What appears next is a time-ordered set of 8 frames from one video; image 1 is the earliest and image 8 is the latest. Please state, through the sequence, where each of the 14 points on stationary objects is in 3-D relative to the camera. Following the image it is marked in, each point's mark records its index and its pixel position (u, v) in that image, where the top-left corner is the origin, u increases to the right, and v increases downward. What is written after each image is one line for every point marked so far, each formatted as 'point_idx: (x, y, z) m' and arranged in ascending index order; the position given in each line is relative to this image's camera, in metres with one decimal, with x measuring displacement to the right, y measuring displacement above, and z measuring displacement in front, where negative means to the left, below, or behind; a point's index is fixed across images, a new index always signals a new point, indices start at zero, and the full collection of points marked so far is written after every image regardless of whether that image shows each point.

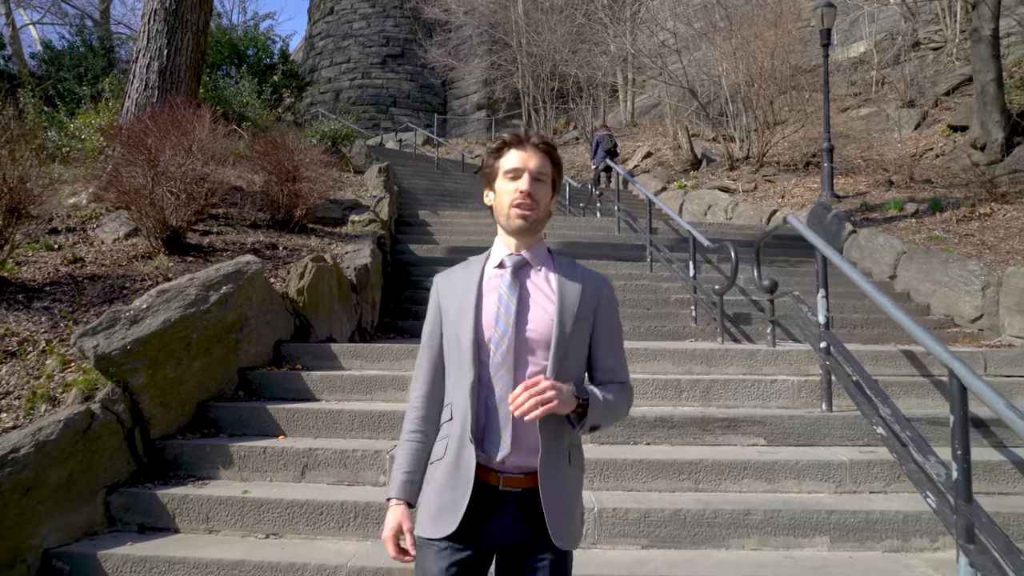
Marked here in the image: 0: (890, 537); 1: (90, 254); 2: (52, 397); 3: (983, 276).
0: (+1.6, -1.0, +3.0) m
1: (-3.2, +0.3, +5.5) m
2: (-2.1, -0.5, +3.4) m
3: (+4.6, +0.1, +7.1) m
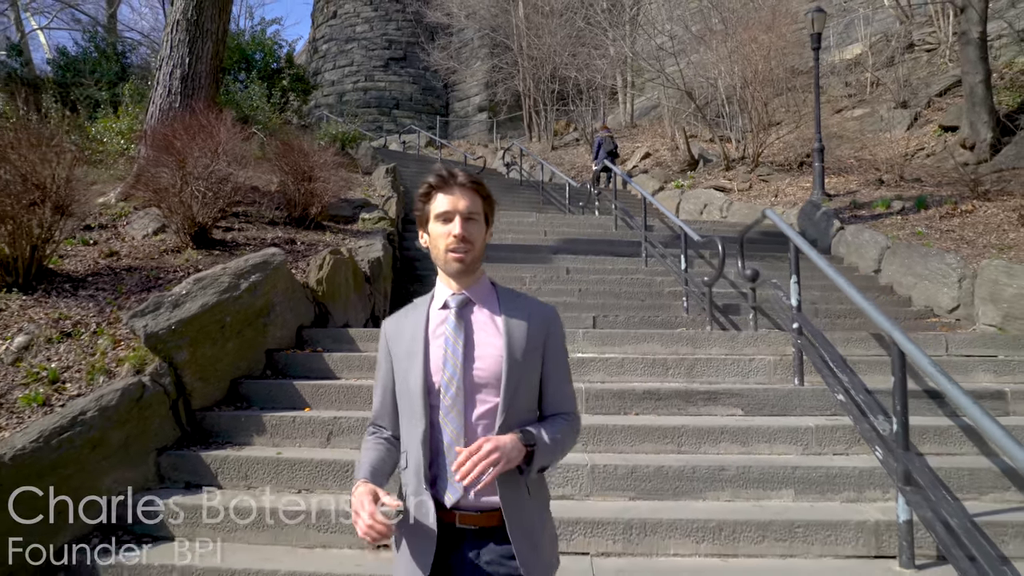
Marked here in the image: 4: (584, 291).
0: (+1.6, -0.9, +3.4) m
1: (-3.2, +0.3, +5.9) m
2: (-2.1, -0.4, +3.8) m
3: (+4.7, +0.2, +7.5) m
4: (+0.7, 0.0, +7.3) m
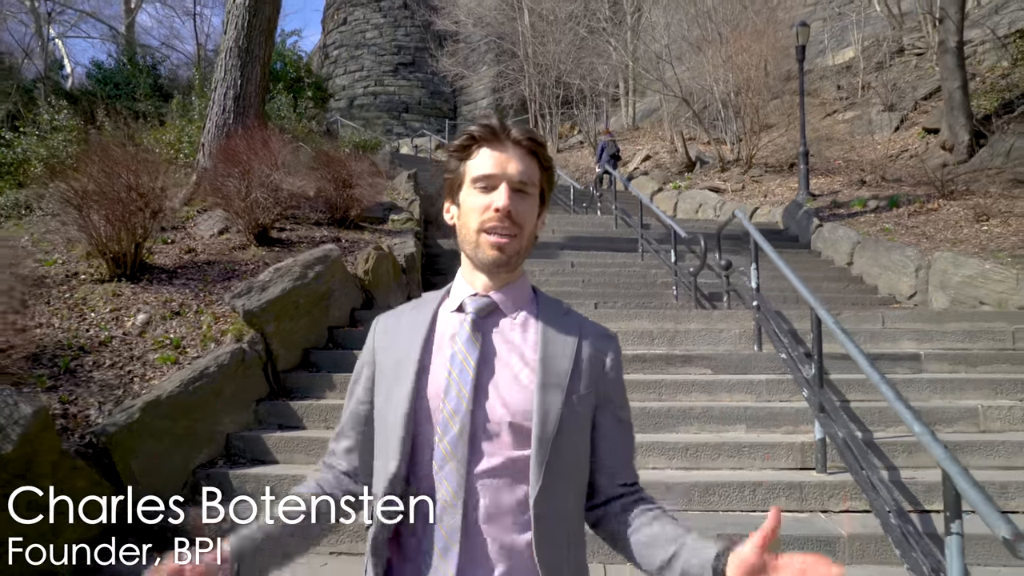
0: (+1.7, -0.8, +4.5) m
1: (-3.0, +0.4, +7.0) m
2: (-2.0, -0.3, +4.9) m
3: (+4.8, +0.3, +8.6) m
4: (+0.9, +0.1, +8.4) m
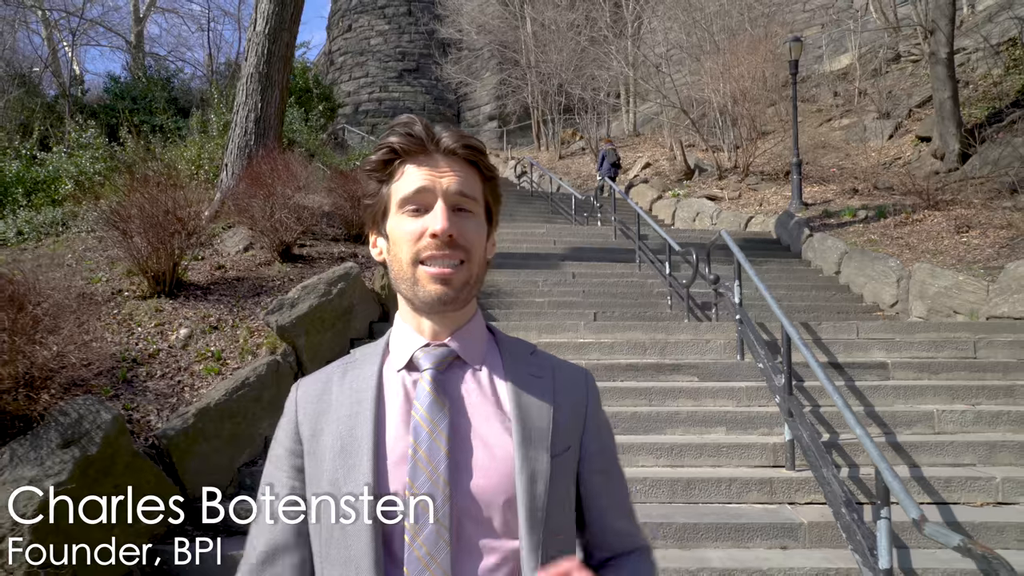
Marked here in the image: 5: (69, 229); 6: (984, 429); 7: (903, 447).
0: (+1.7, -1.0, +5.0) m
1: (-3.0, +0.3, +7.6) m
2: (-2.0, -0.5, +5.5) m
3: (+4.9, +0.2, +9.1) m
4: (+0.9, 0.0, +9.0) m
5: (-5.4, +0.7, +8.9) m
6: (+3.2, -1.0, +5.0) m
7: (+2.5, -1.0, +4.6) m
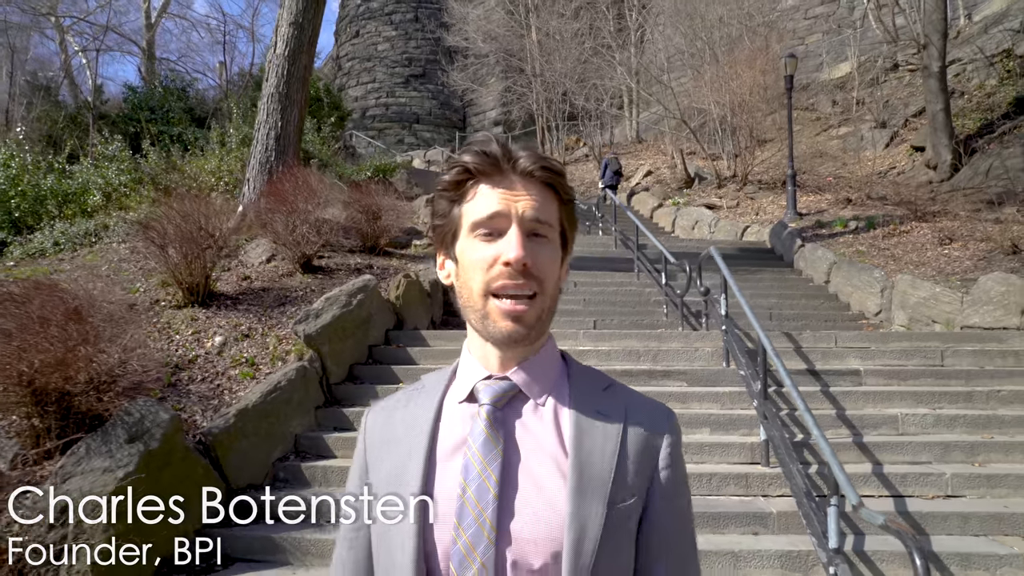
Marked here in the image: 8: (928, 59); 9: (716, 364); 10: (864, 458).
0: (+1.8, -1.1, +5.6) m
1: (-2.9, +0.2, +8.2) m
2: (-1.9, -0.6, +6.1) m
3: (+4.9, +0.1, +9.6) m
4: (+1.0, -0.2, +9.5) m
5: (-5.3, +0.6, +9.4) m
6: (+3.3, -1.1, +5.5) m
7: (+2.5, -1.1, +5.2) m
8: (+9.6, +5.3, +16.7) m
9: (+1.9, -0.7, +6.6) m
10: (+2.5, -1.2, +5.2) m
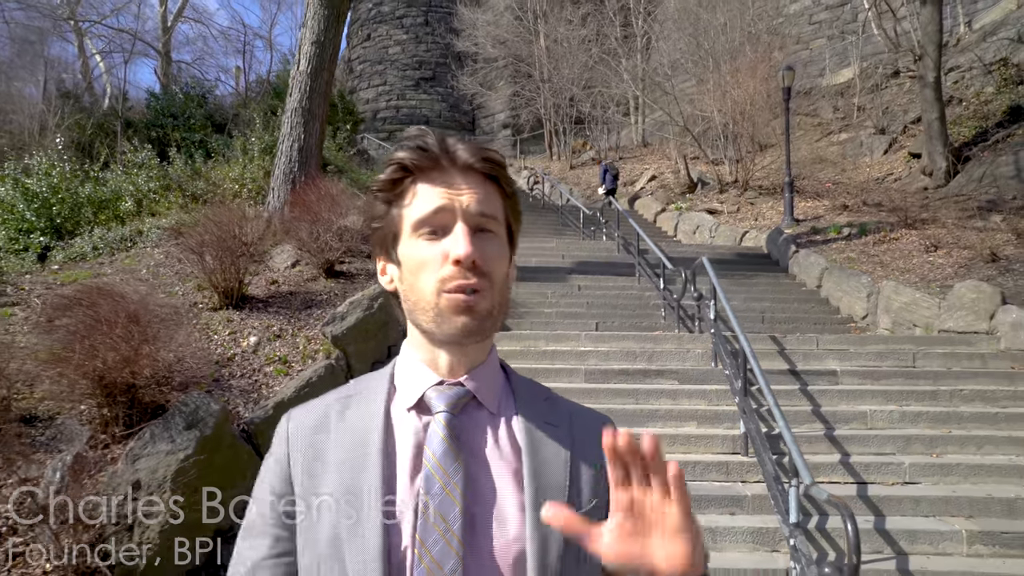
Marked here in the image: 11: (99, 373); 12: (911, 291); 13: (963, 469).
0: (+1.8, -1.1, +6.2) m
1: (-2.8, +0.1, +8.8) m
2: (-1.9, -0.6, +6.7) m
3: (+5.0, 0.0, +10.2) m
4: (+1.1, -0.2, +10.1) m
5: (-5.2, +0.6, +10.1) m
6: (+3.3, -1.1, +6.1) m
7: (+2.6, -1.2, +5.8) m
8: (+9.8, +5.2, +17.3) m
9: (+1.9, -0.8, +7.2) m
10: (+2.6, -1.3, +5.8) m
11: (-2.8, -0.6, +5.0) m
12: (+5.1, 0.0, +9.2) m
13: (+3.4, -1.3, +5.4) m
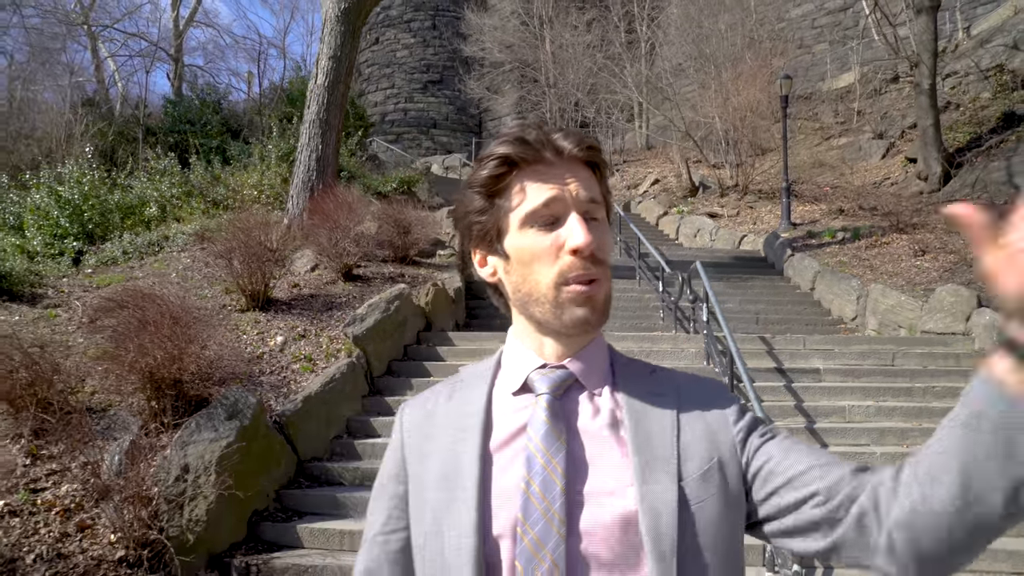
0: (+1.9, -1.2, +6.7) m
1: (-2.7, +0.1, +9.4) m
2: (-1.8, -0.7, +7.3) m
3: (+5.1, 0.0, +10.7) m
4: (+1.2, -0.3, +10.7) m
5: (-5.1, +0.6, +10.7) m
6: (+3.4, -1.2, +6.6) m
7: (+2.6, -1.2, +6.3) m
8: (+10.0, +5.1, +17.7) m
9: (+2.0, -0.8, +7.8) m
10: (+2.6, -1.3, +6.3) m
11: (-2.8, -0.6, +5.6) m
12: (+5.1, -0.1, +9.7) m
13: (+3.4, -1.4, +5.9) m
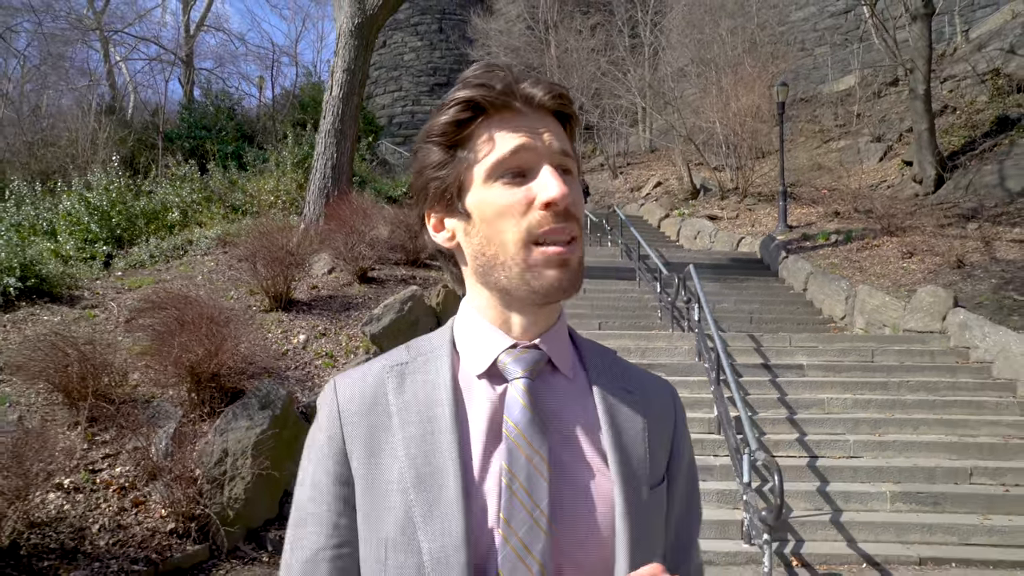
0: (+1.9, -1.2, +7.3) m
1: (-2.7, +0.1, +10.0) m
2: (-1.7, -0.7, +7.9) m
3: (+5.2, 0.0, +11.3) m
4: (+1.3, -0.3, +11.2) m
5: (-5.1, +0.5, +11.4) m
6: (+3.4, -1.2, +7.2) m
7: (+2.7, -1.3, +6.9) m
8: (+10.1, +5.1, +18.2) m
9: (+2.1, -0.8, +8.4) m
10: (+2.7, -1.3, +6.9) m
11: (-2.7, -0.6, +6.2) m
12: (+5.2, -0.1, +10.3) m
13: (+3.5, -1.4, +6.5) m
